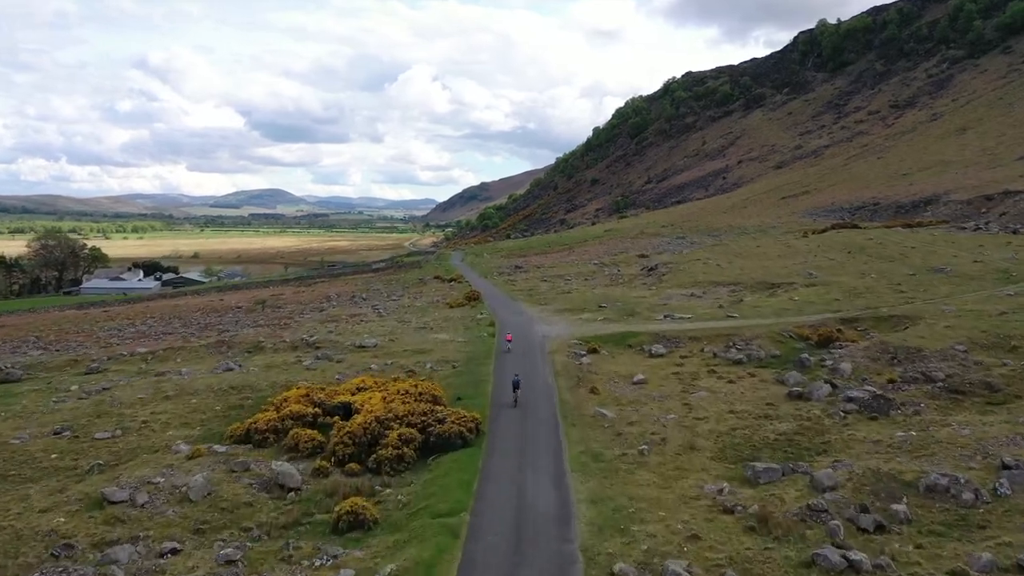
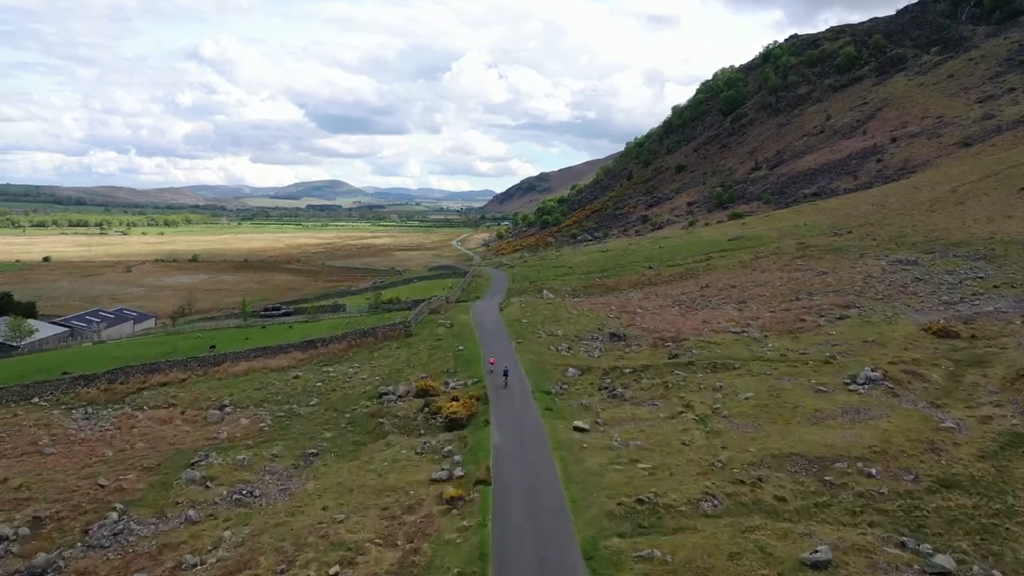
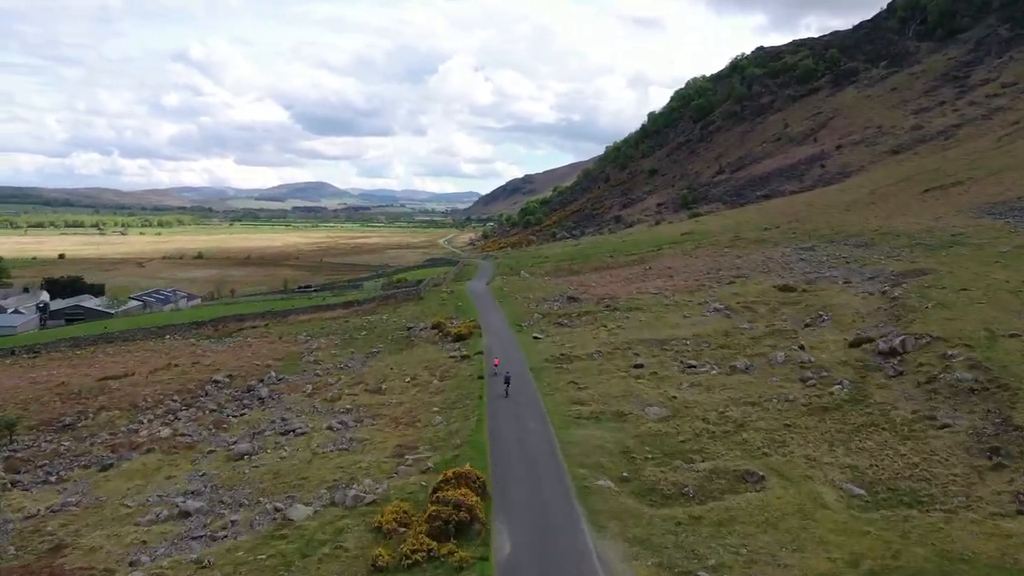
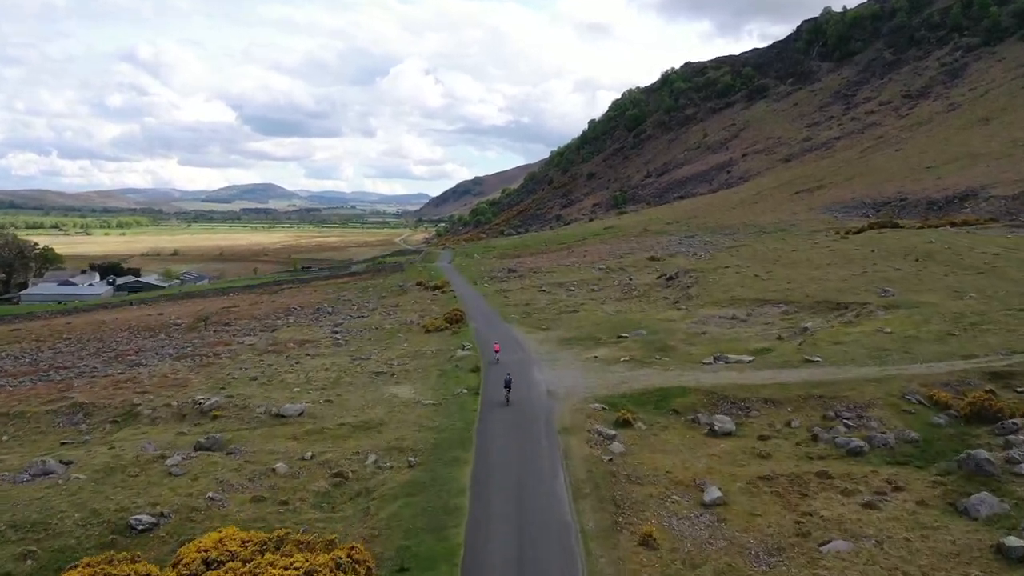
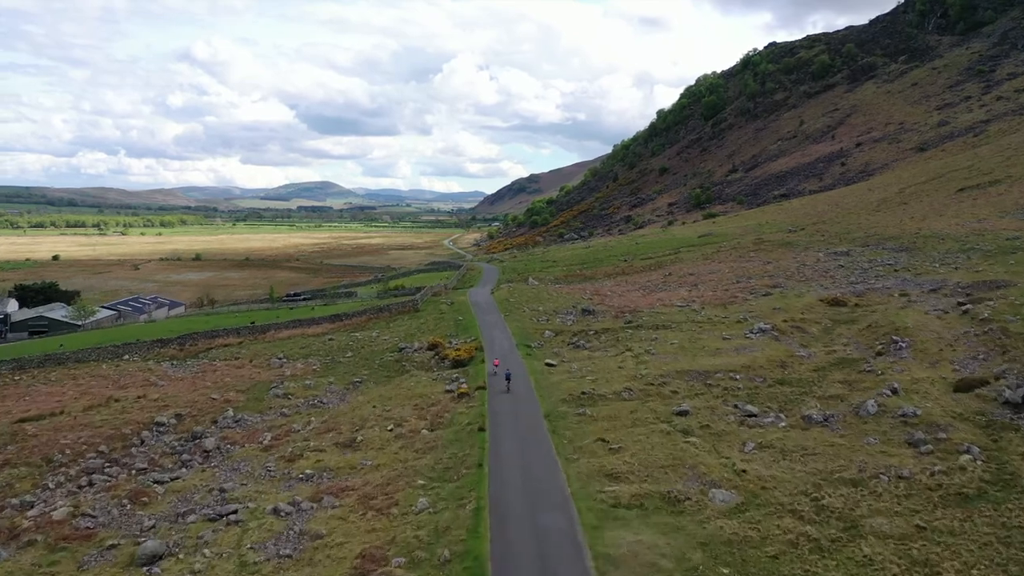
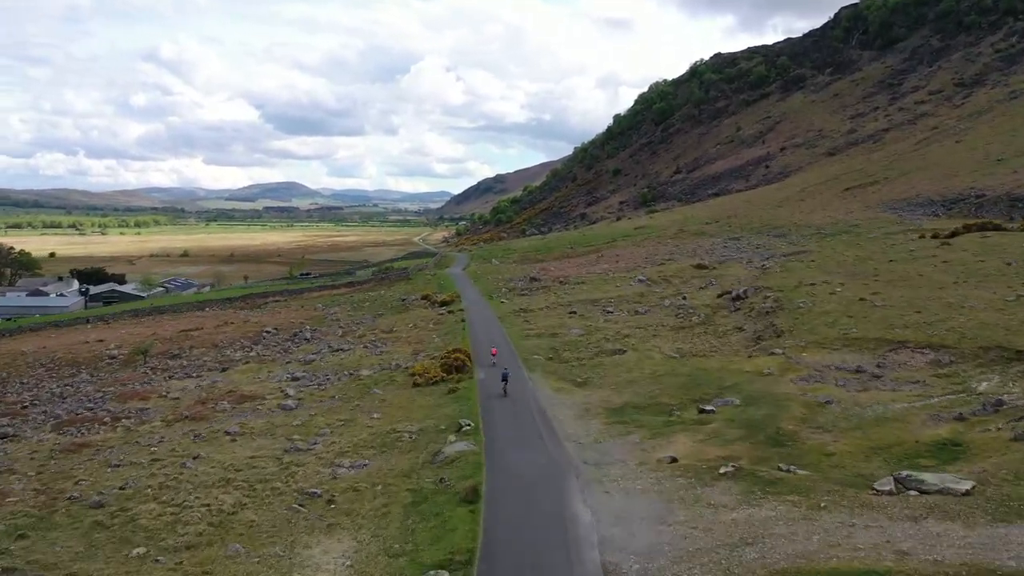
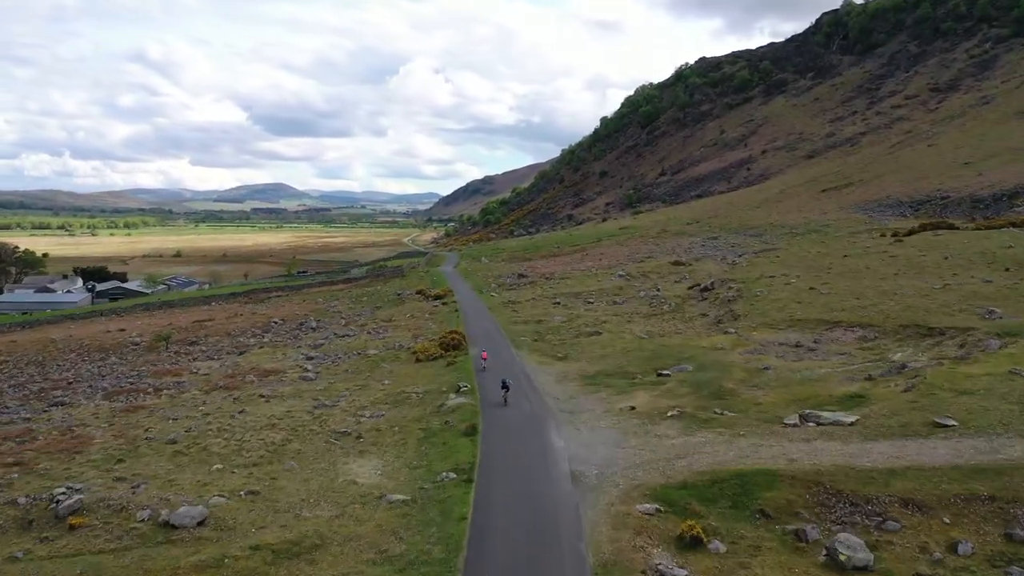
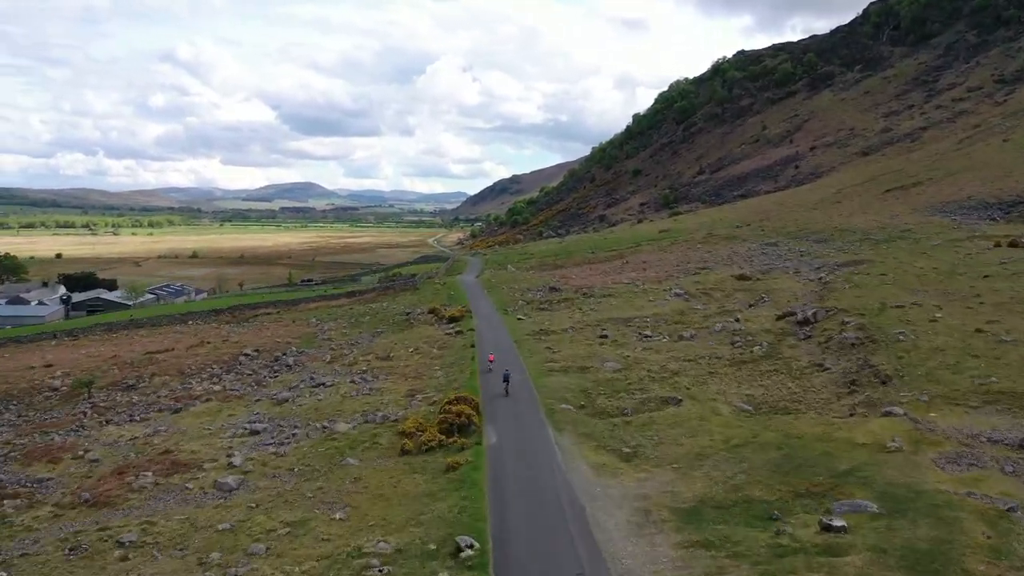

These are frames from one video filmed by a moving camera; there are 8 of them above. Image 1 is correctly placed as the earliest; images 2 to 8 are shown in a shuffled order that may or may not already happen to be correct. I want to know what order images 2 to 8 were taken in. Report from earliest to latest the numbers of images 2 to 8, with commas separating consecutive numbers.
4, 7, 6, 8, 3, 5, 2
